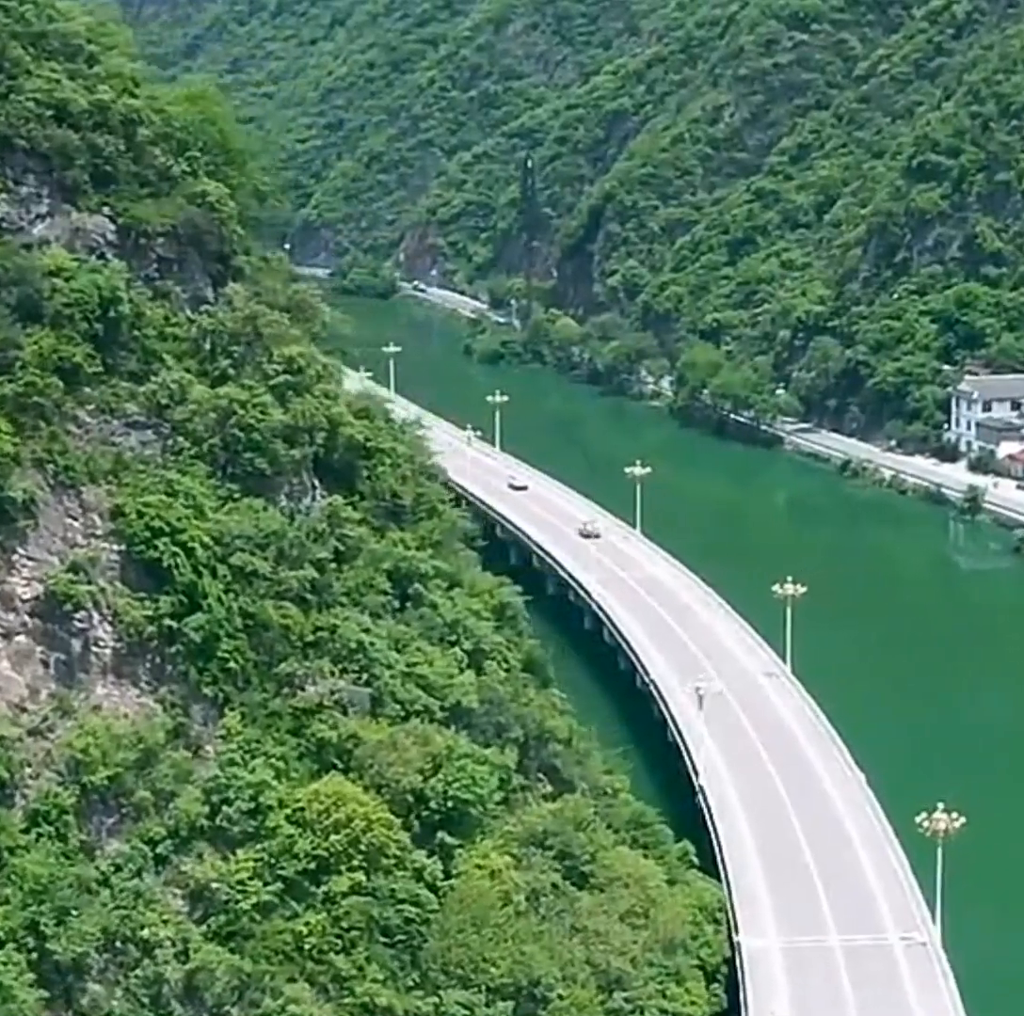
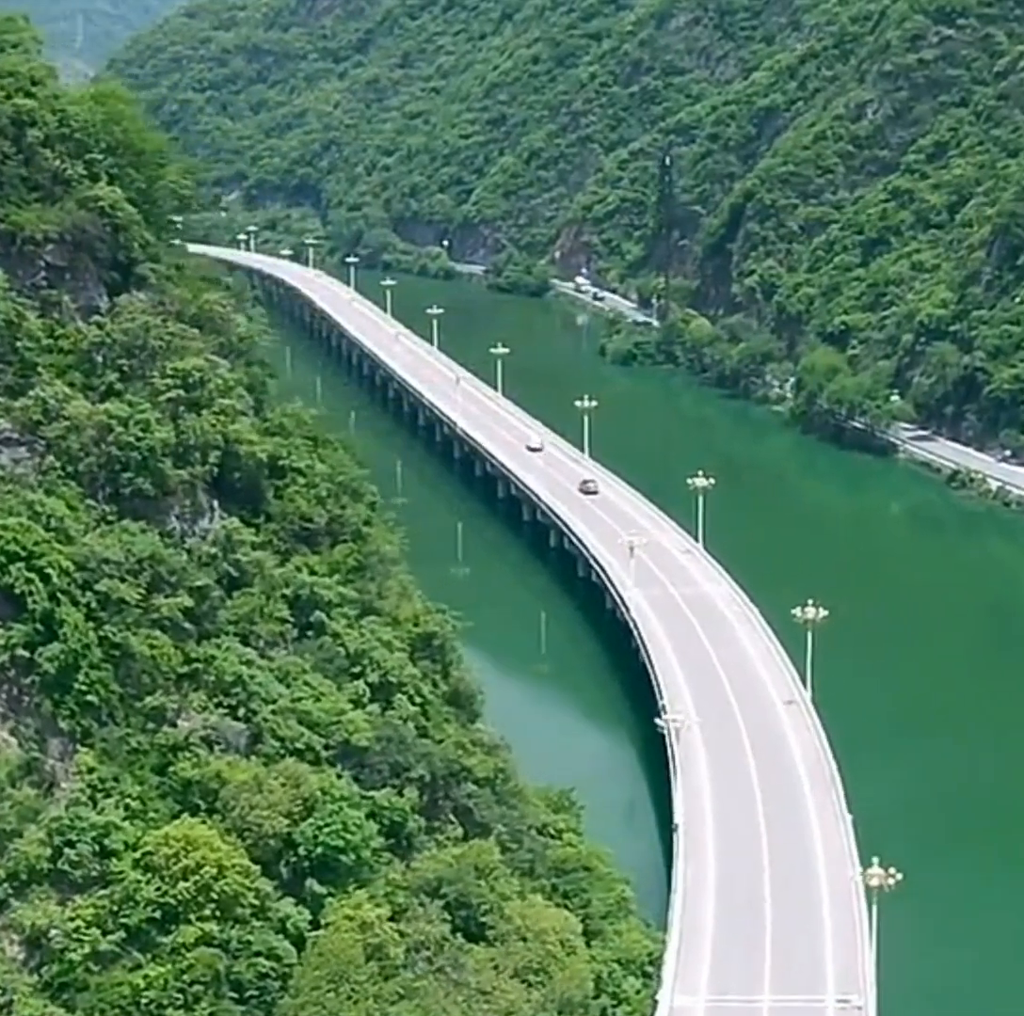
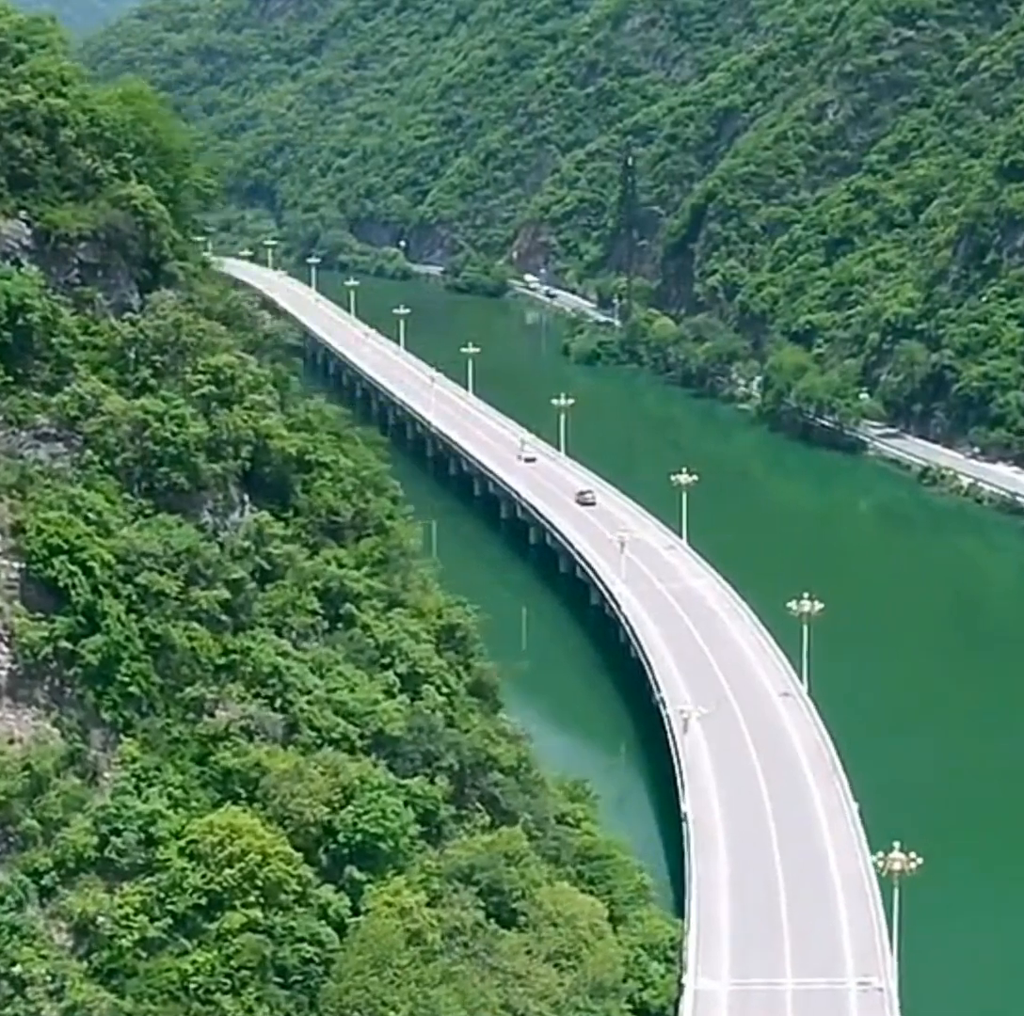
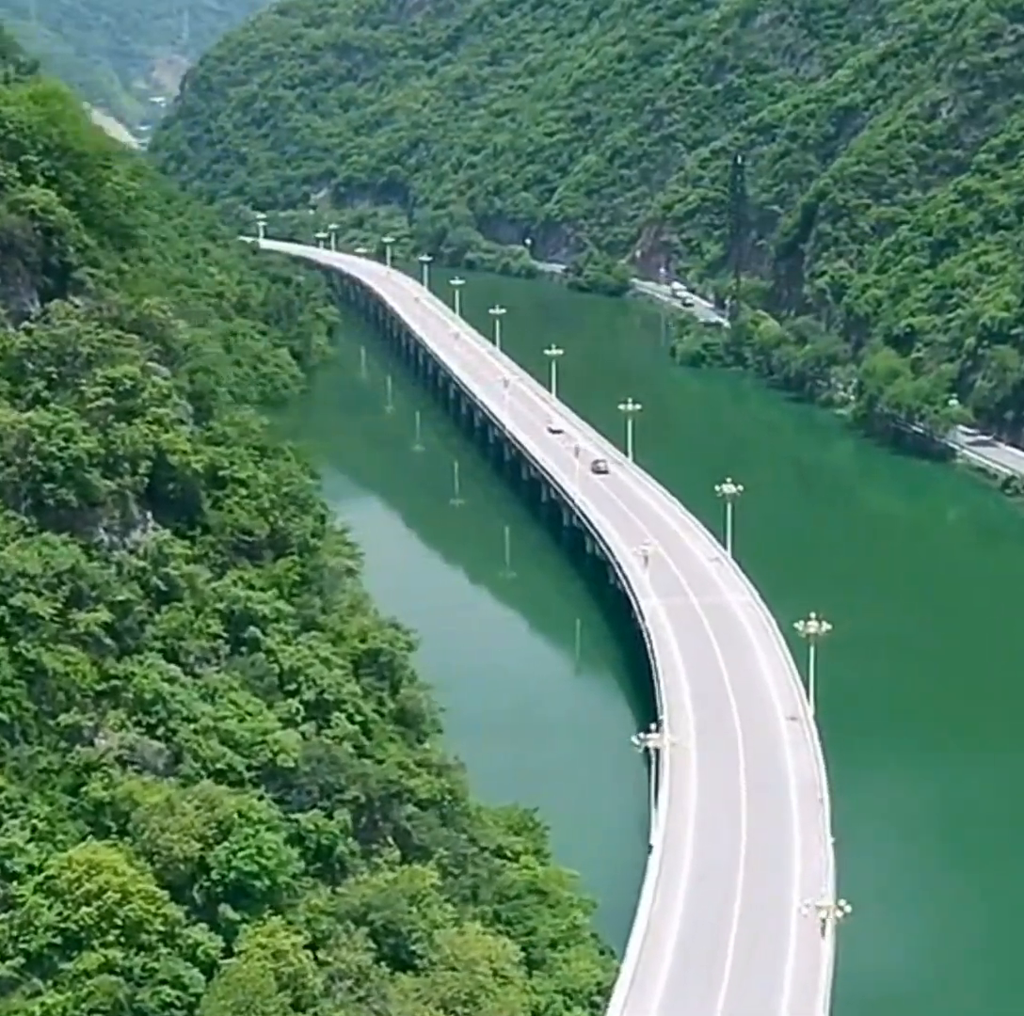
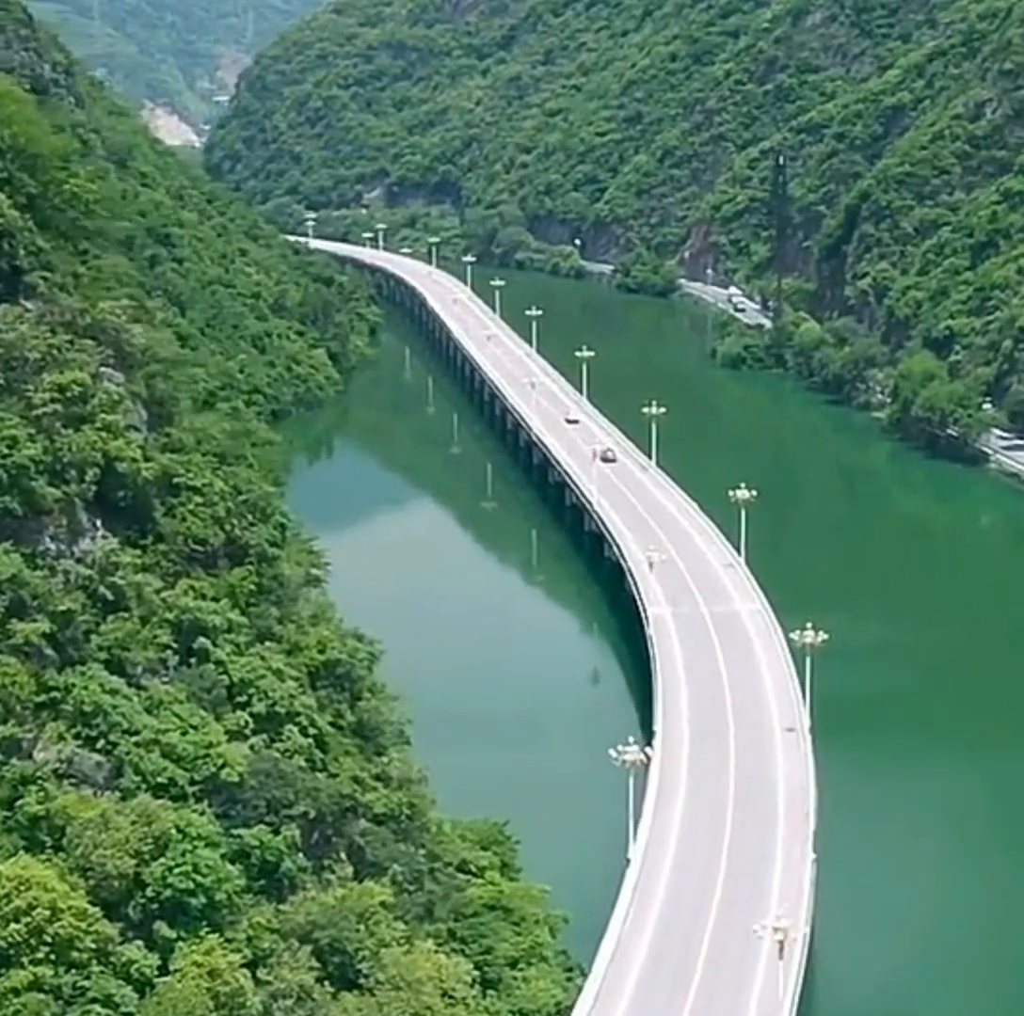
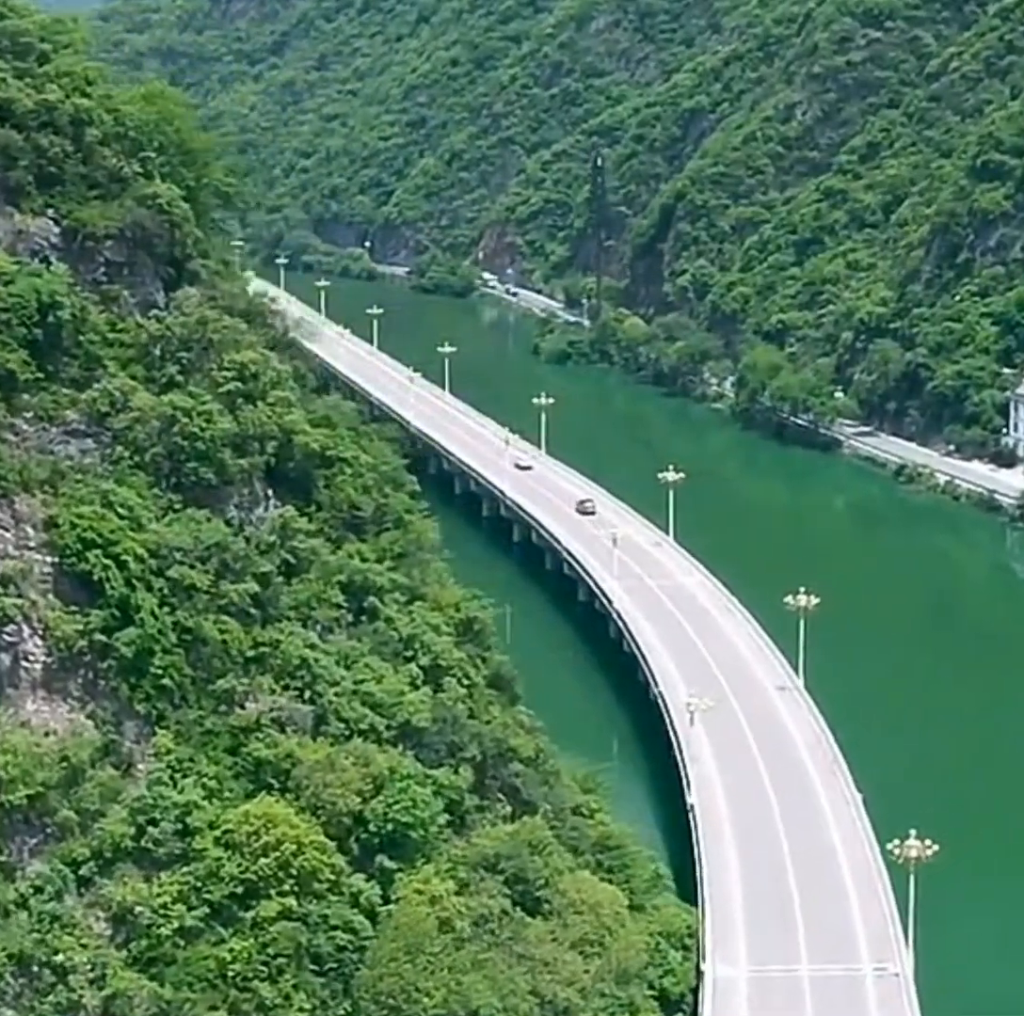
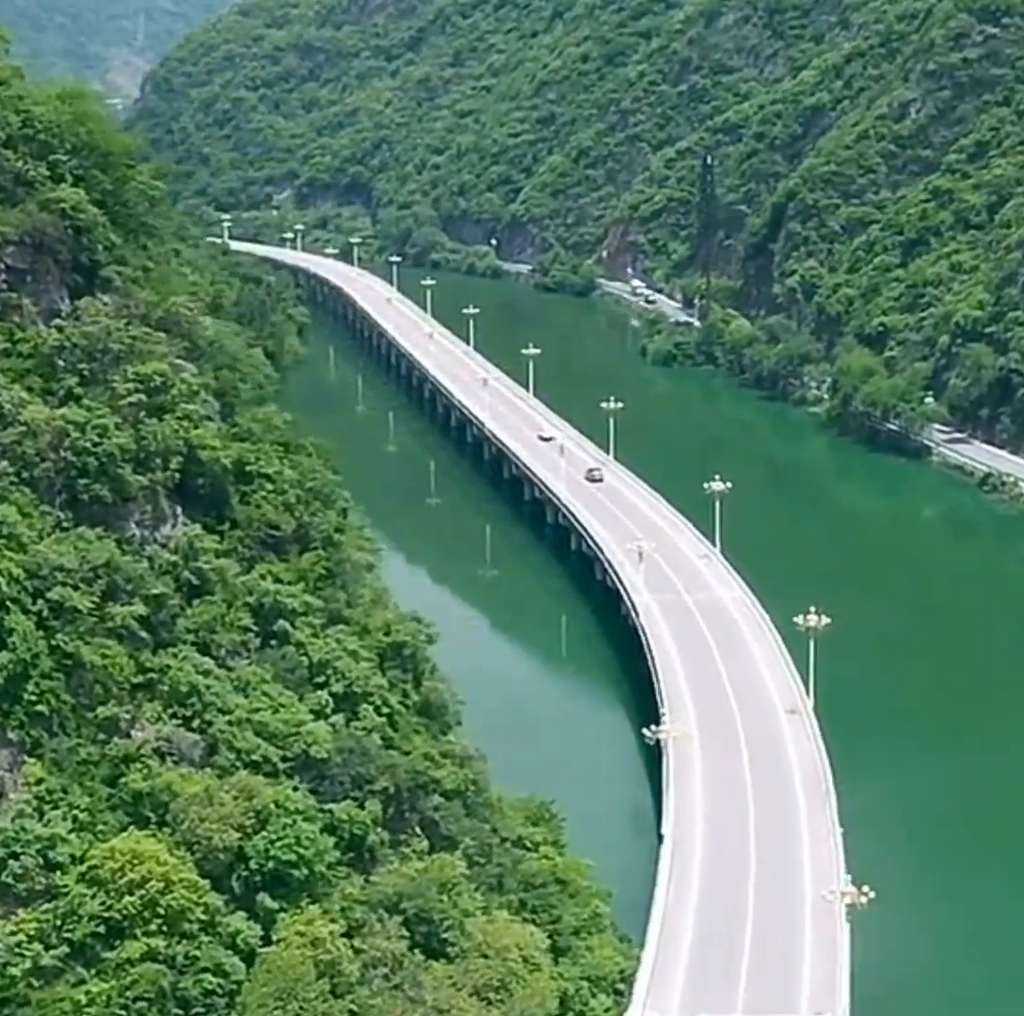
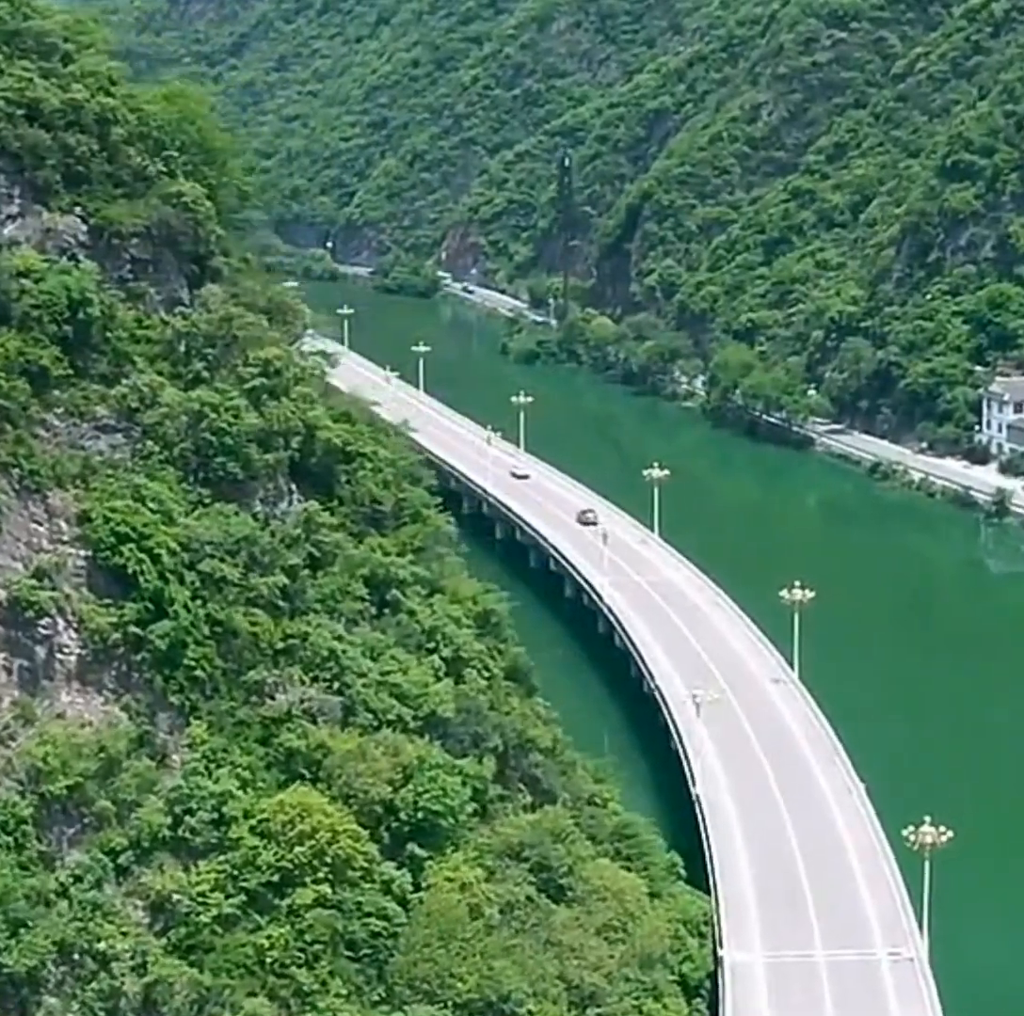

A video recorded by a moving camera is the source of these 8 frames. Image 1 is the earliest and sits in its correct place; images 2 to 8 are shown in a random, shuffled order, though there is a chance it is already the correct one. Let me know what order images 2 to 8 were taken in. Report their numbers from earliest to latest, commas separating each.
8, 6, 3, 2, 7, 4, 5
